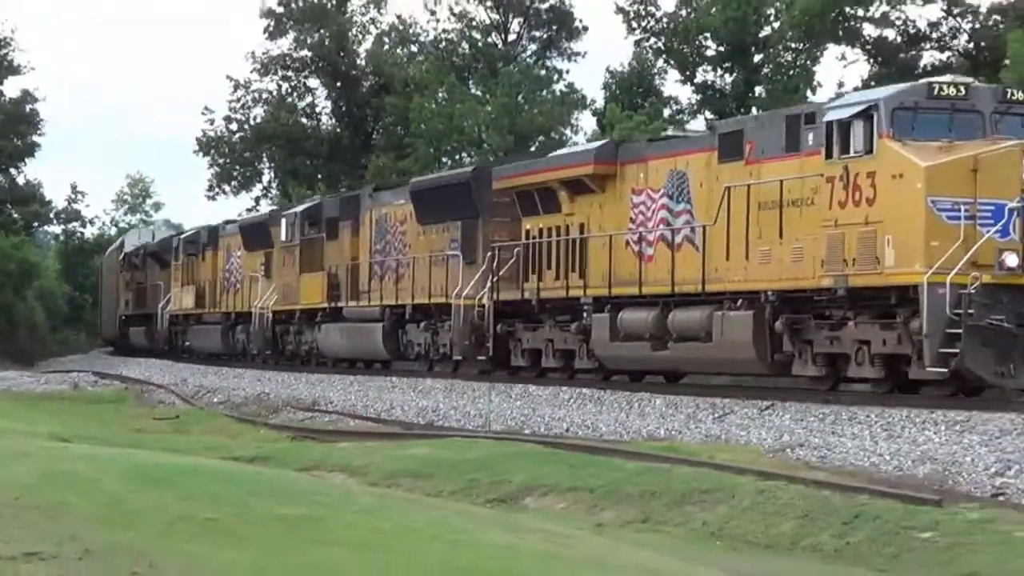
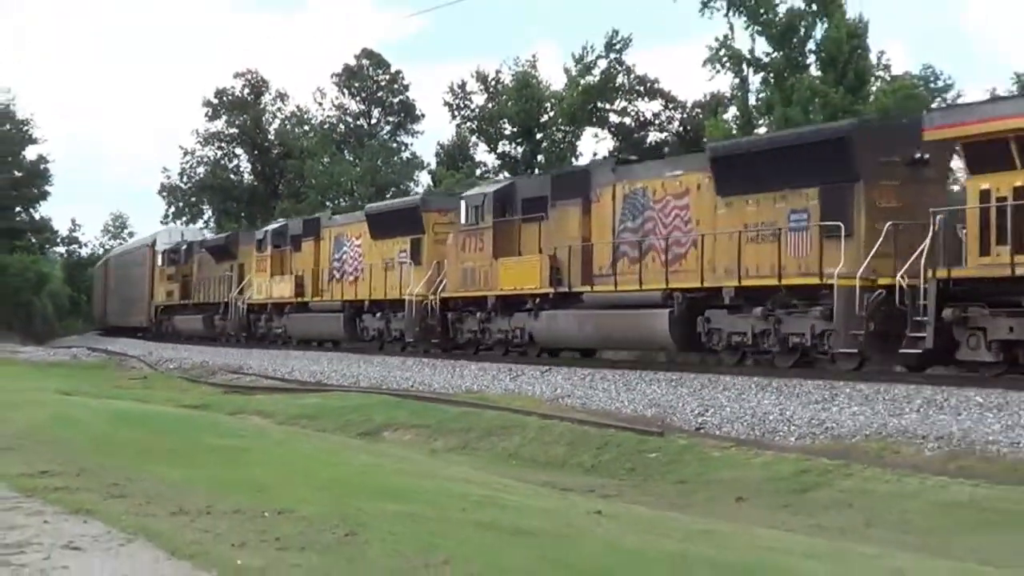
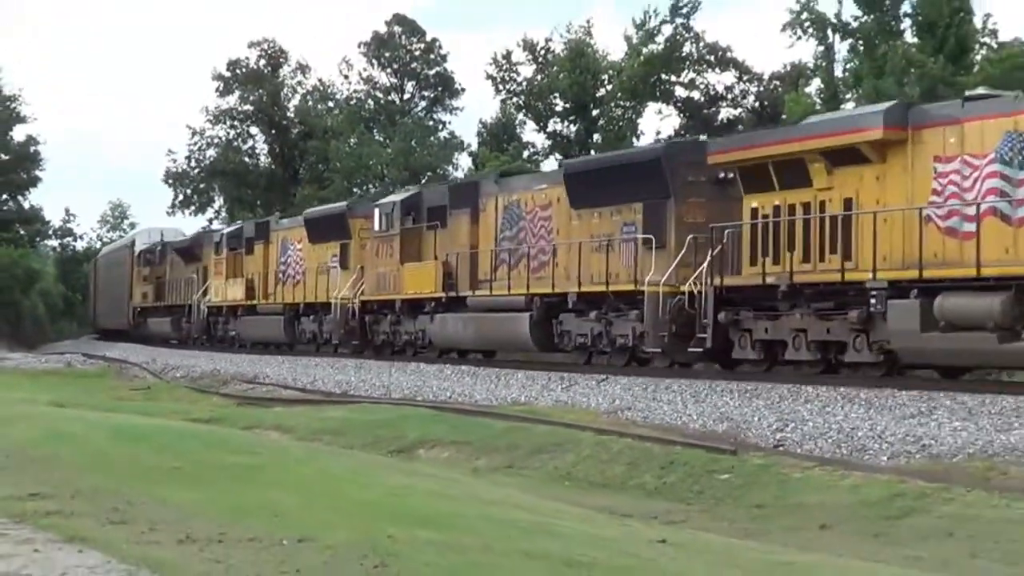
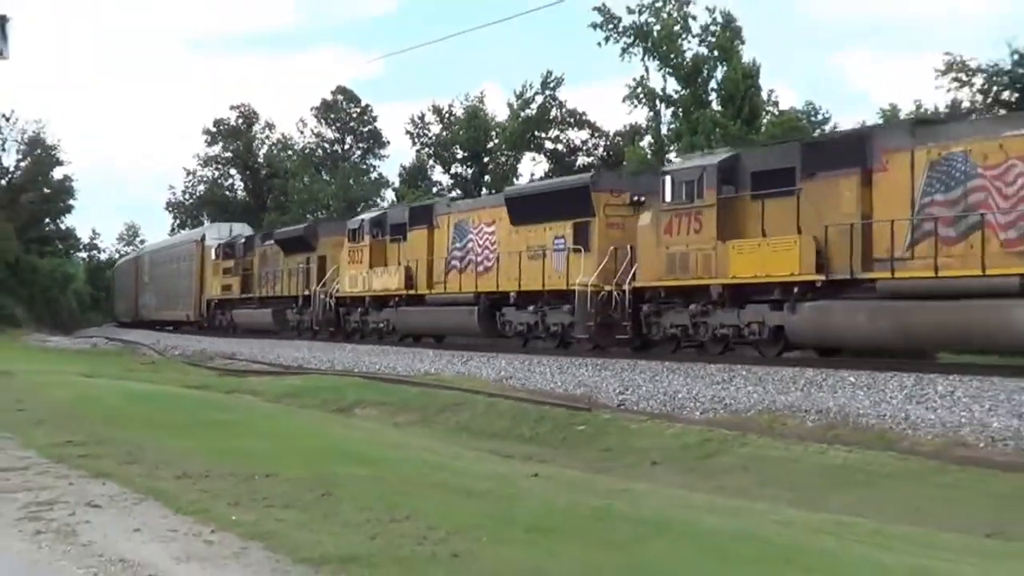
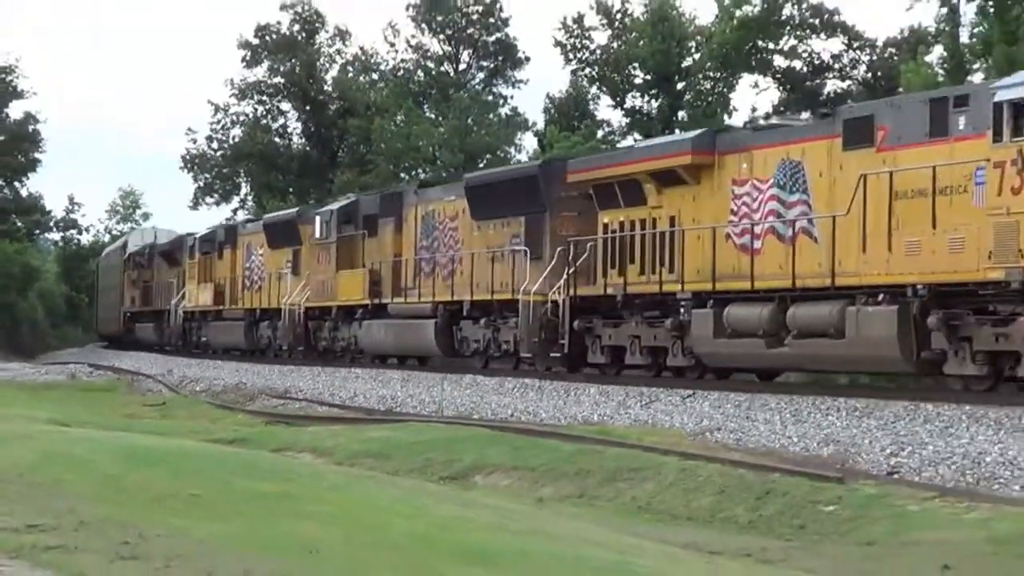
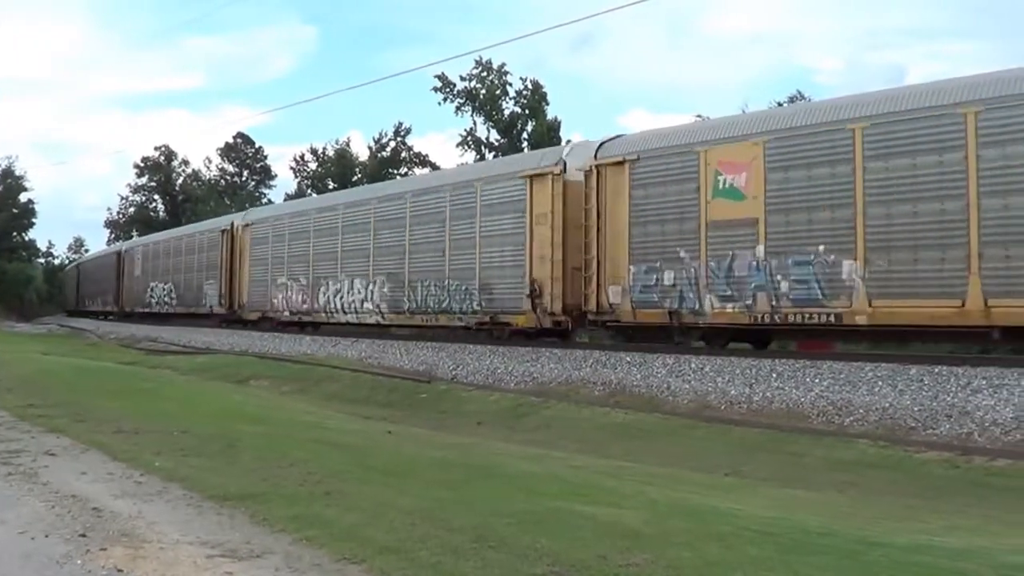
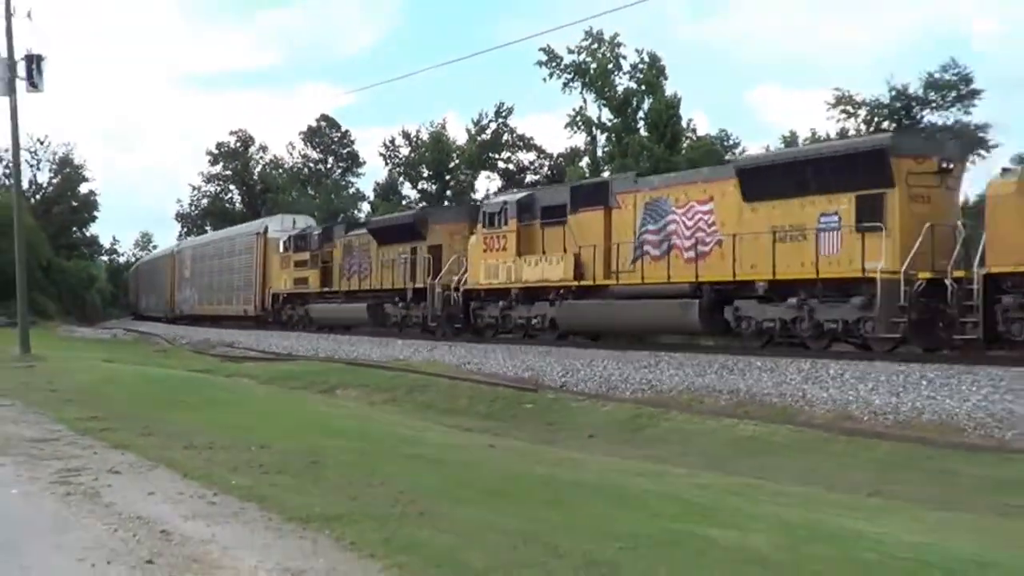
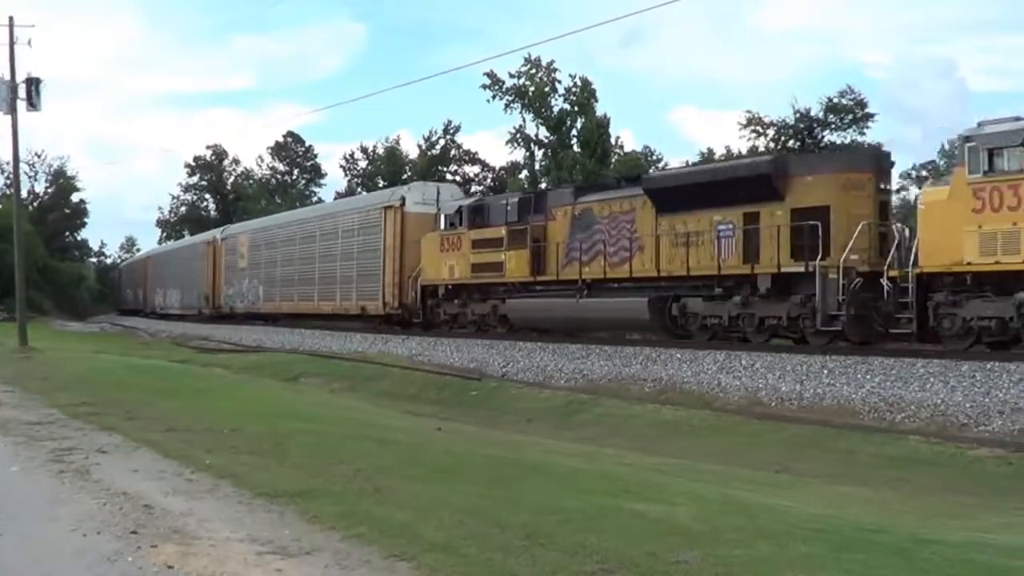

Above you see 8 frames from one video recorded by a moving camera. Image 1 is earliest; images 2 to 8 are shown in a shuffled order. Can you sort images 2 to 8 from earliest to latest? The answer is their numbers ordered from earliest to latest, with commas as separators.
5, 3, 2, 4, 7, 8, 6
